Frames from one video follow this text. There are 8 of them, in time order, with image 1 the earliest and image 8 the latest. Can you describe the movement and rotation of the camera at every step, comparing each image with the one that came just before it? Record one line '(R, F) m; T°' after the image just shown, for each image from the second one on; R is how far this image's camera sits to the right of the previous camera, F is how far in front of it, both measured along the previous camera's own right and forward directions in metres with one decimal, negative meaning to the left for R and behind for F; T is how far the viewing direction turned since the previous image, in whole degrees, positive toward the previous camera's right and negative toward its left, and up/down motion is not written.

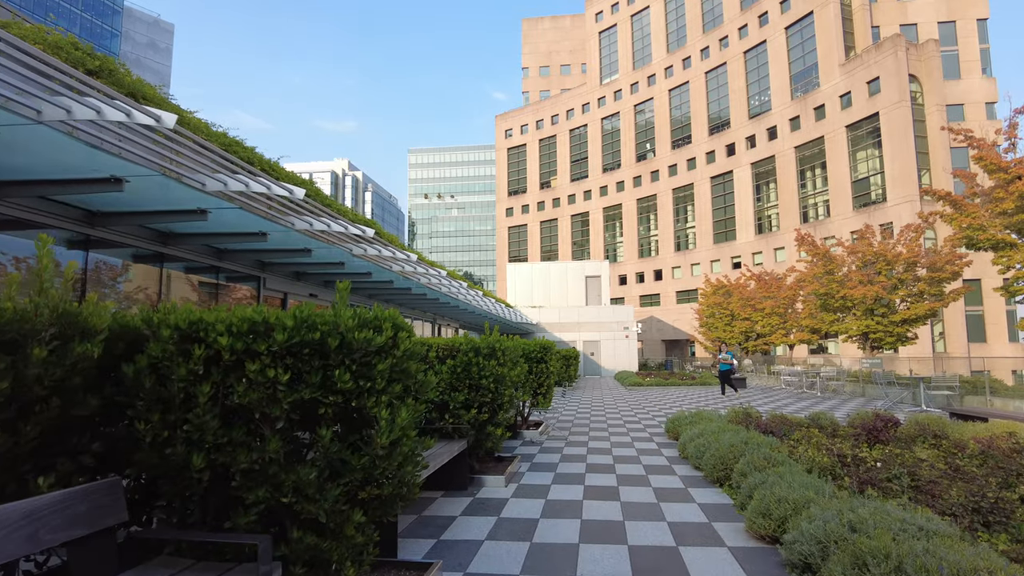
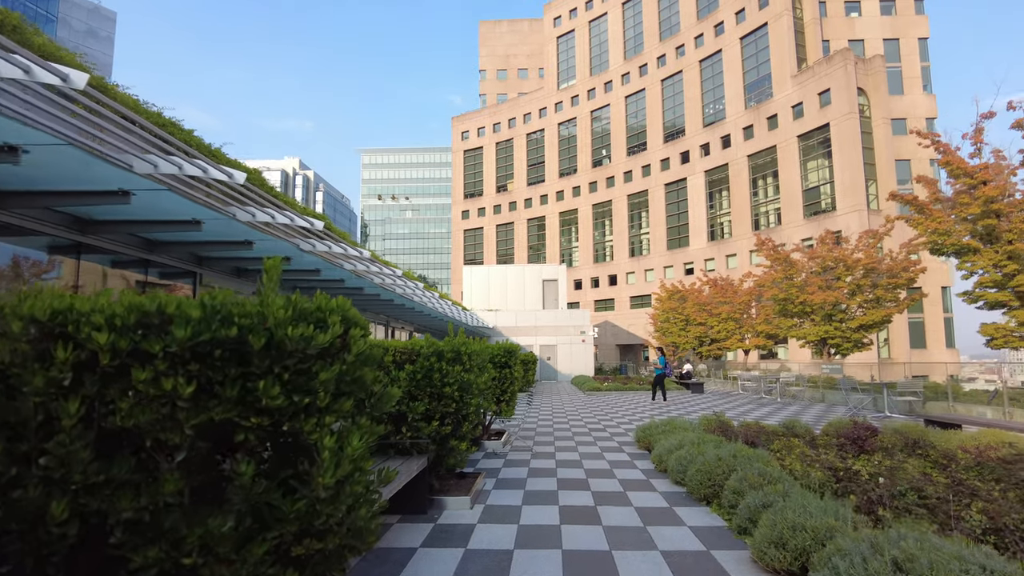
(-0.1, +0.7) m; +4°
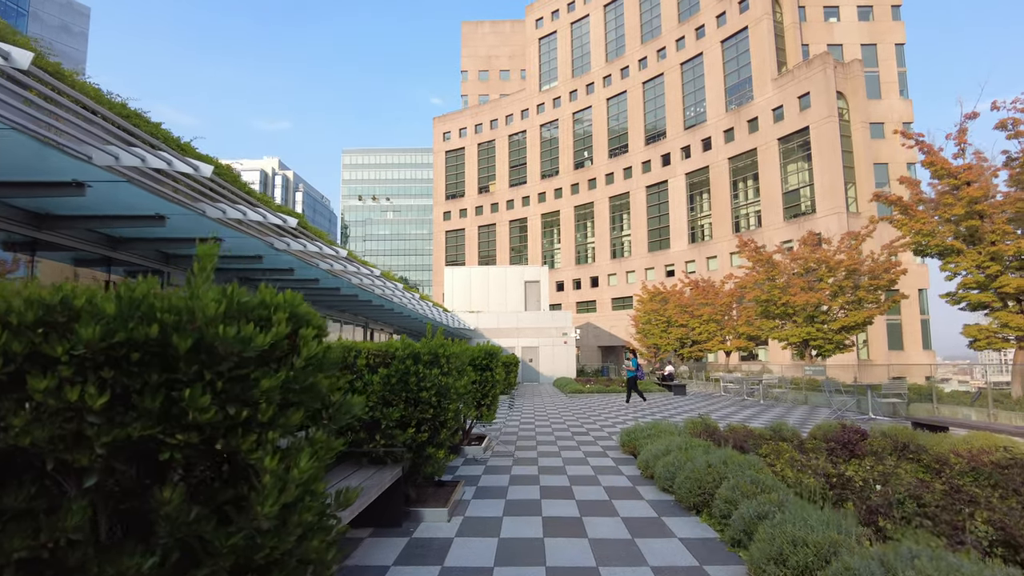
(0.0, +0.3) m; +2°
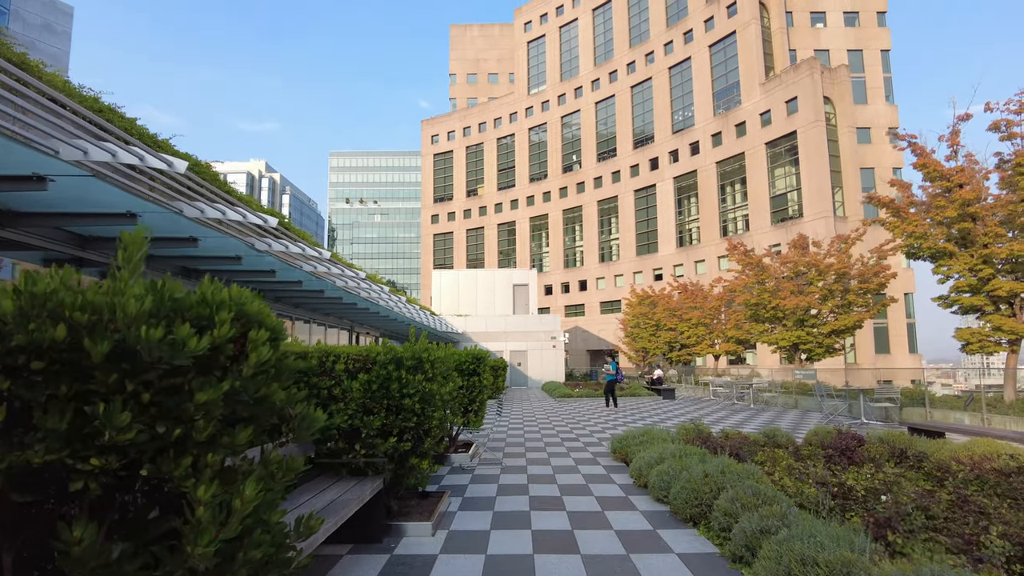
(0.0, +0.3) m; +1°
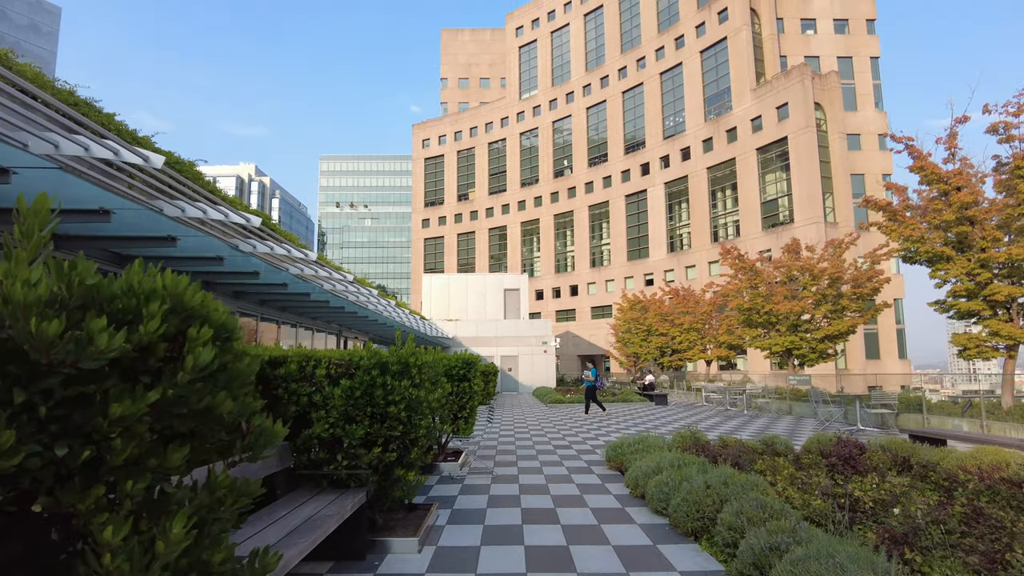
(0.0, +0.3) m; +1°
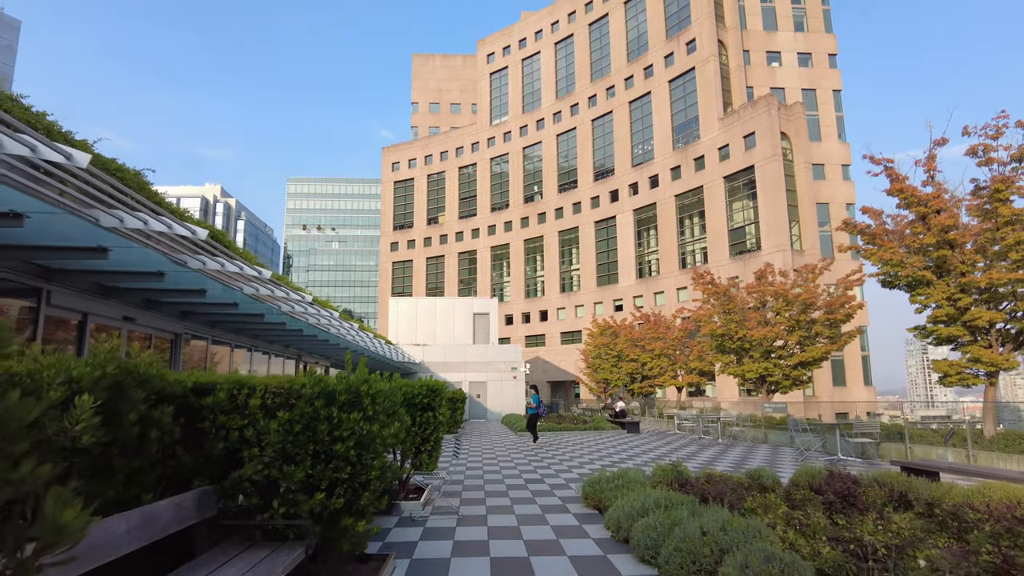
(0.0, +0.6) m; +3°
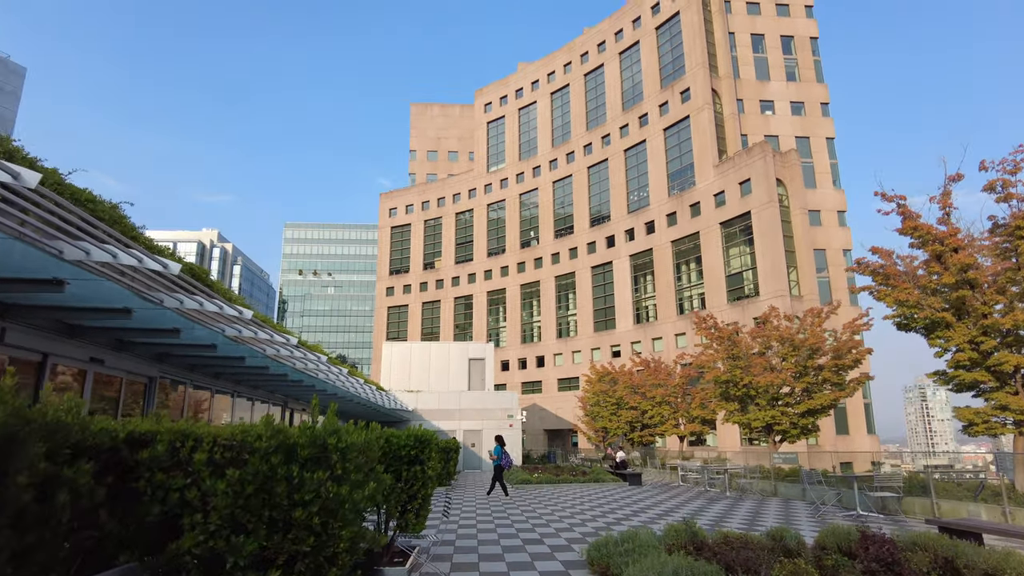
(0.0, +0.6) m; 0°
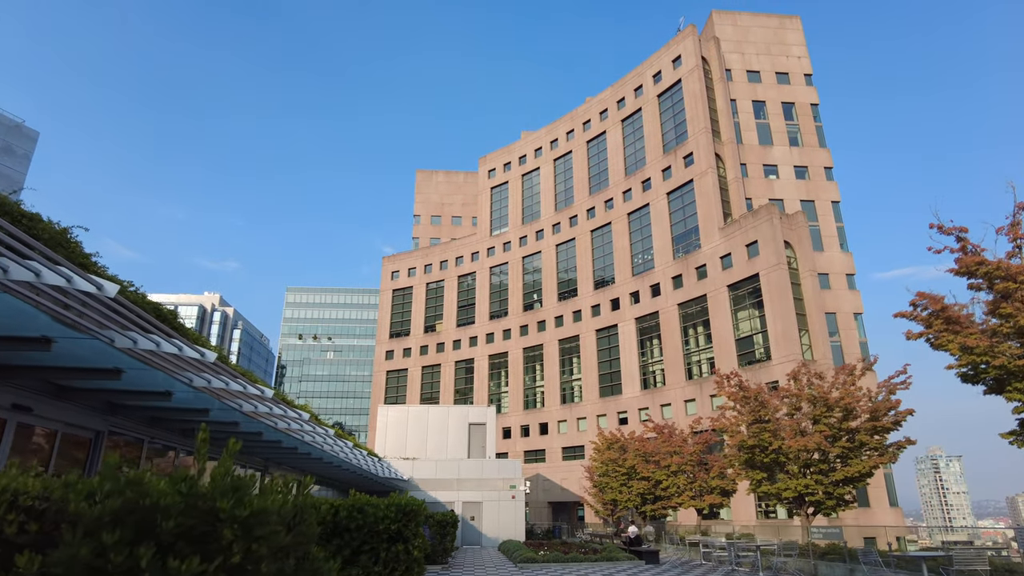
(-0.1, +1.4) m; 0°
